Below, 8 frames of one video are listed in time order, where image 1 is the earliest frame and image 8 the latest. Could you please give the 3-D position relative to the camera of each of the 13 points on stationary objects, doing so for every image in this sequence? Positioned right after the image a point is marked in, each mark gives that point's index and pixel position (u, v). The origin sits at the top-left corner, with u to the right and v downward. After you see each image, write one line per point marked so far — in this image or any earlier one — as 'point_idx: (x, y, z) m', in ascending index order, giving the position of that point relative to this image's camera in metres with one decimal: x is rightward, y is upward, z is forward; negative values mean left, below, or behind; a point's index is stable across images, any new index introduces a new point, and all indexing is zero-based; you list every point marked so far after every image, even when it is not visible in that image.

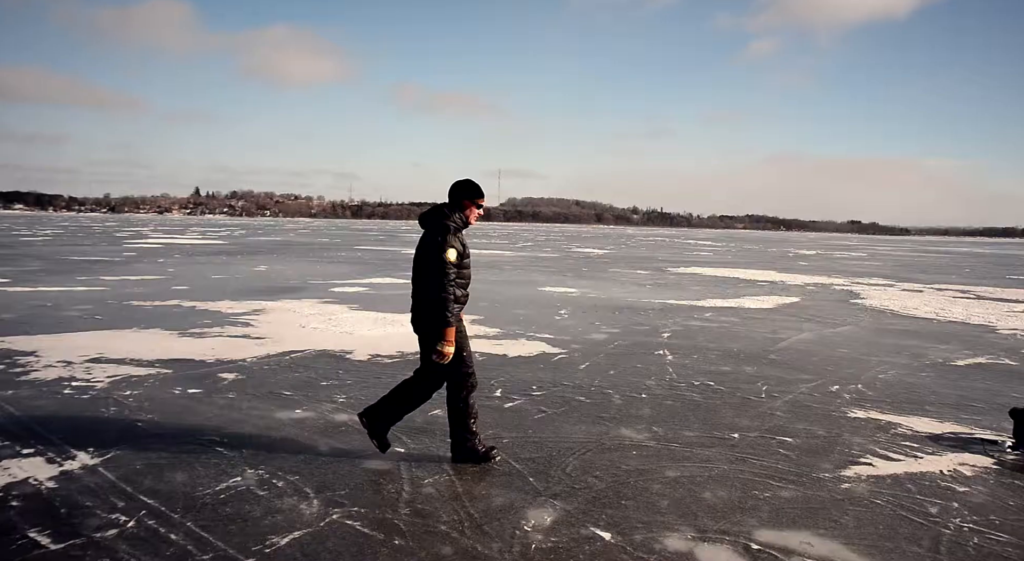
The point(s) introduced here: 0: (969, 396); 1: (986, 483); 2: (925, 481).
0: (+4.9, -1.2, +7.8) m
1: (+3.4, -1.5, +5.1) m
2: (+3.0, -1.4, +5.1) m
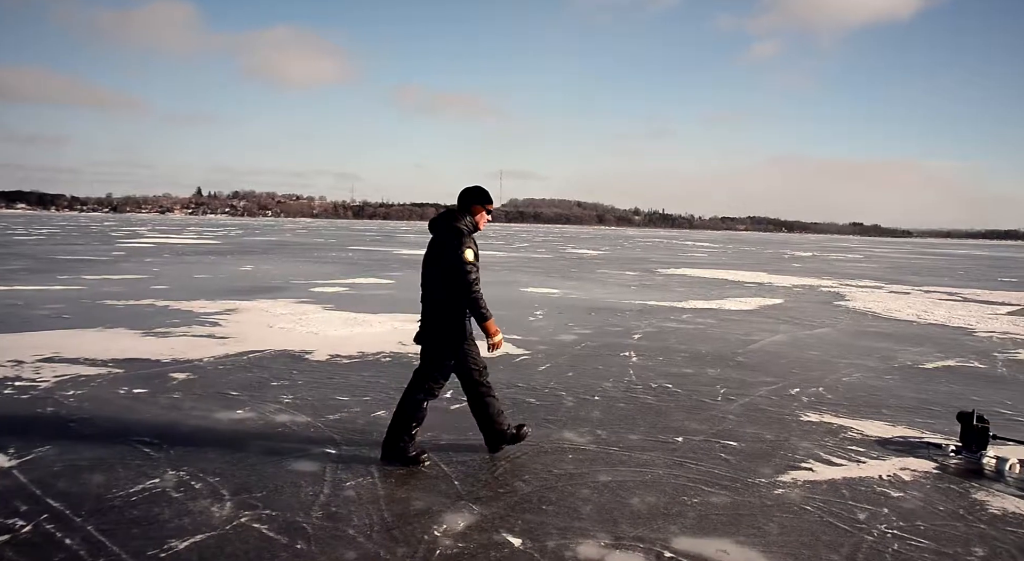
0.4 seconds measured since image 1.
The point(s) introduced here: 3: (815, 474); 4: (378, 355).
0: (+4.4, -1.3, +7.7) m
1: (+2.9, -1.5, +5.0) m
2: (+2.4, -1.5, +5.0) m
3: (+2.2, -1.4, +5.3) m
4: (-1.7, -1.0, +9.3) m
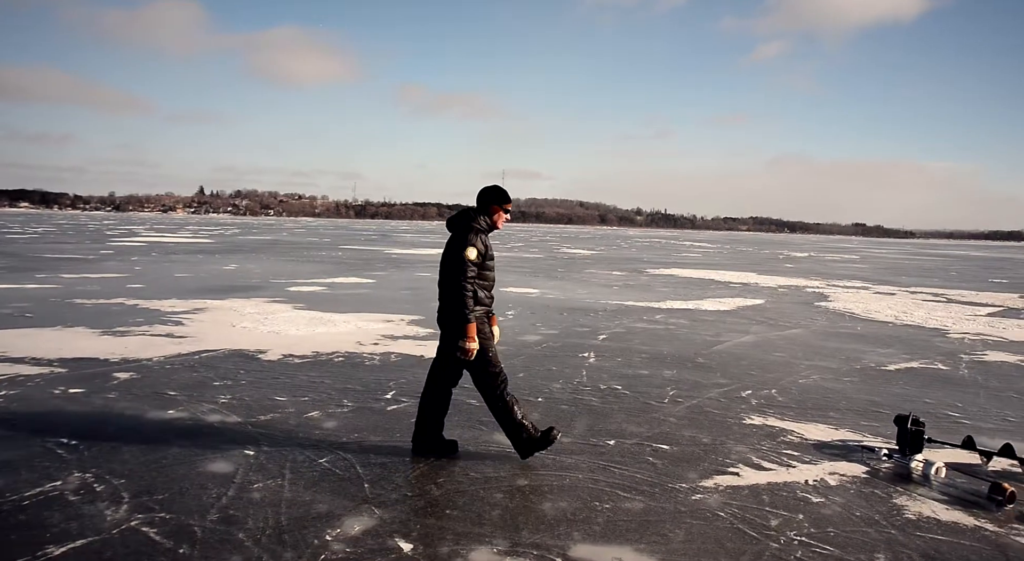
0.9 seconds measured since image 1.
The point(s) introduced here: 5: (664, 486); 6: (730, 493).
0: (+3.9, -1.3, +7.6) m
1: (+2.3, -1.5, +4.9) m
2: (+1.9, -1.5, +4.9) m
3: (+1.6, -1.4, +5.2) m
4: (-2.3, -1.0, +9.2) m
5: (+1.0, -1.4, +5.0) m
6: (+1.5, -1.5, +4.9) m
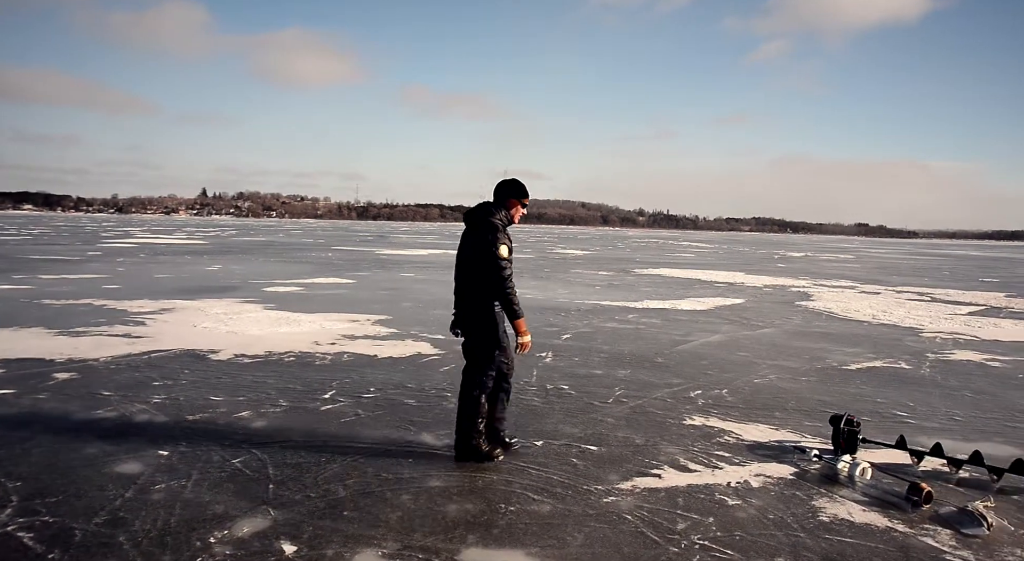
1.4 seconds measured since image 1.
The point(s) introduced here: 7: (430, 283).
0: (+3.3, -1.3, +7.4) m
1: (+1.7, -1.4, +4.8) m
2: (+1.3, -1.4, +4.8) m
3: (+1.0, -1.4, +5.1) m
4: (-2.9, -0.9, +9.1) m
5: (+0.4, -1.4, +4.9) m
6: (+0.9, -1.4, +4.8) m
7: (-2.3, -0.1, +19.4) m
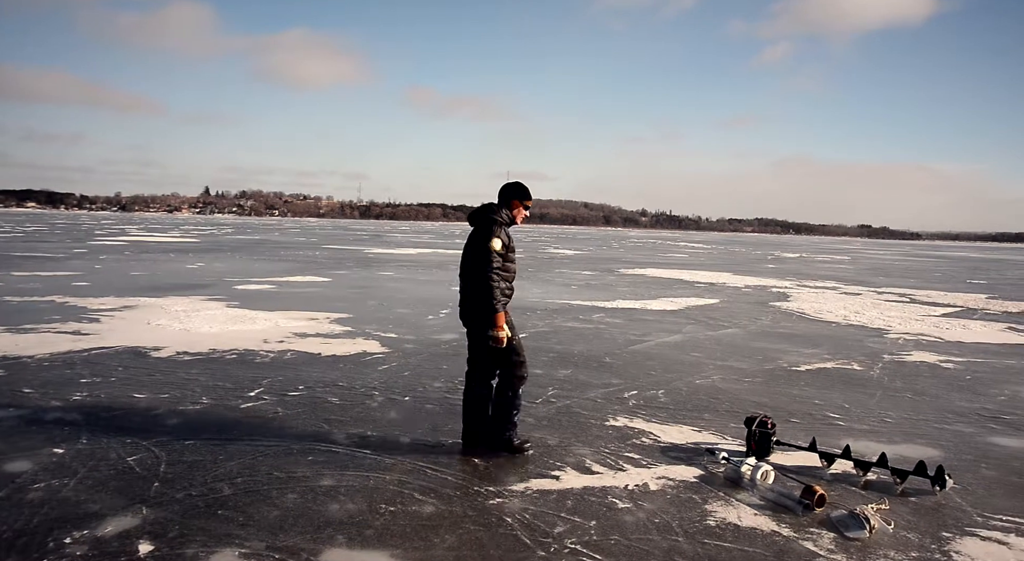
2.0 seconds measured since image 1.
0: (+2.6, -1.2, +7.3) m
1: (+1.0, -1.4, +4.7) m
2: (+0.5, -1.4, +4.7) m
3: (+0.3, -1.4, +5.0) m
4: (-3.6, -0.9, +9.0) m
5: (-0.3, -1.4, +4.8) m
6: (+0.2, -1.4, +4.7) m
7: (-2.9, 0.0, +19.3) m
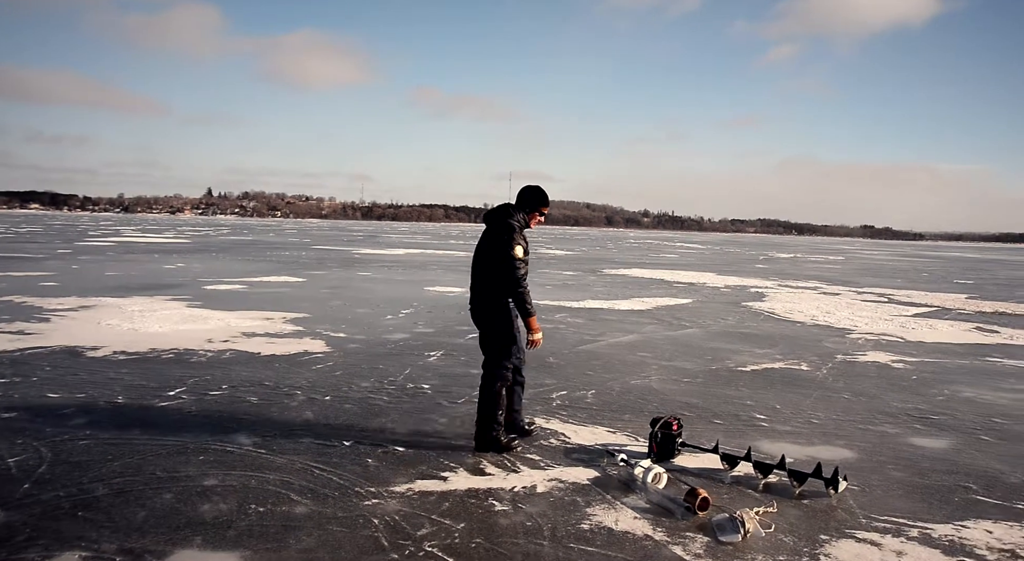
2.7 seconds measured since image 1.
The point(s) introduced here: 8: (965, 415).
0: (+1.8, -1.2, +7.2) m
1: (+0.2, -1.4, +4.6) m
2: (-0.2, -1.4, +4.6) m
3: (-0.4, -1.4, +4.9) m
4: (-4.3, -0.9, +8.9) m
5: (-1.0, -1.4, +4.7) m
6: (-0.6, -1.4, +4.6) m
7: (-3.6, 0.0, +19.2) m
8: (+4.4, -1.3, +7.0) m
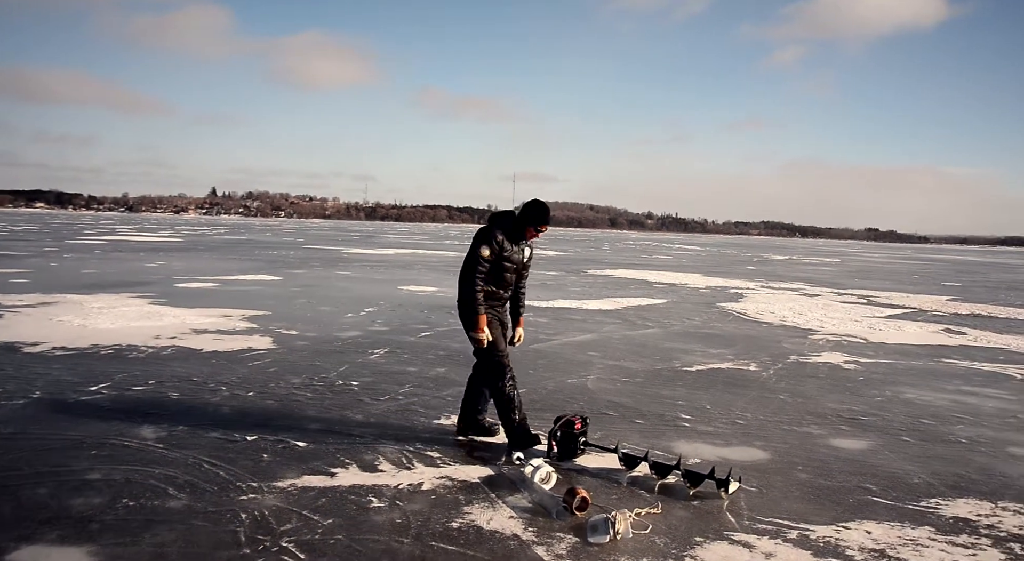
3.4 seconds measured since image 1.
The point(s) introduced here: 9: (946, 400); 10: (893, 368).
0: (+1.1, -1.2, +7.1) m
1: (-0.5, -1.4, +4.5) m
2: (-1.0, -1.4, +4.5) m
3: (-1.2, -1.3, +4.8) m
4: (-5.0, -0.8, +8.9) m
5: (-1.8, -1.3, +4.6) m
6: (-1.4, -1.4, +4.5) m
7: (-4.2, 0.0, +19.2) m
8: (+3.7, -1.3, +6.9) m
9: (+4.6, -1.2, +7.5) m
10: (+5.0, -1.1, +9.4) m
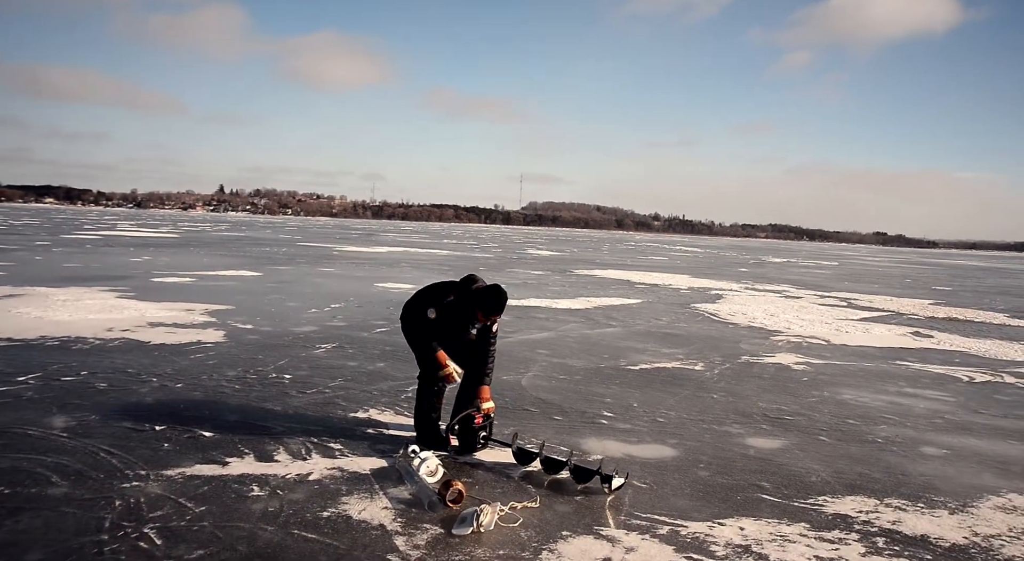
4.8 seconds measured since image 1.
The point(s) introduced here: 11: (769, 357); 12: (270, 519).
0: (+0.4, -1.2, +7.1) m
1: (-1.3, -1.3, +4.5) m
2: (-1.7, -1.3, +4.6) m
3: (-1.9, -1.3, +4.8) m
4: (-5.7, -0.7, +8.9) m
5: (-2.5, -1.3, +4.7) m
6: (-2.1, -1.3, +4.6) m
7: (-4.7, +0.1, +19.2) m
8: (+3.0, -1.3, +6.8) m
9: (+3.9, -1.3, +7.5) m
10: (+4.3, -1.2, +9.3) m
11: (+3.6, -1.1, +10.1) m
12: (-1.3, -1.4, +4.1) m
